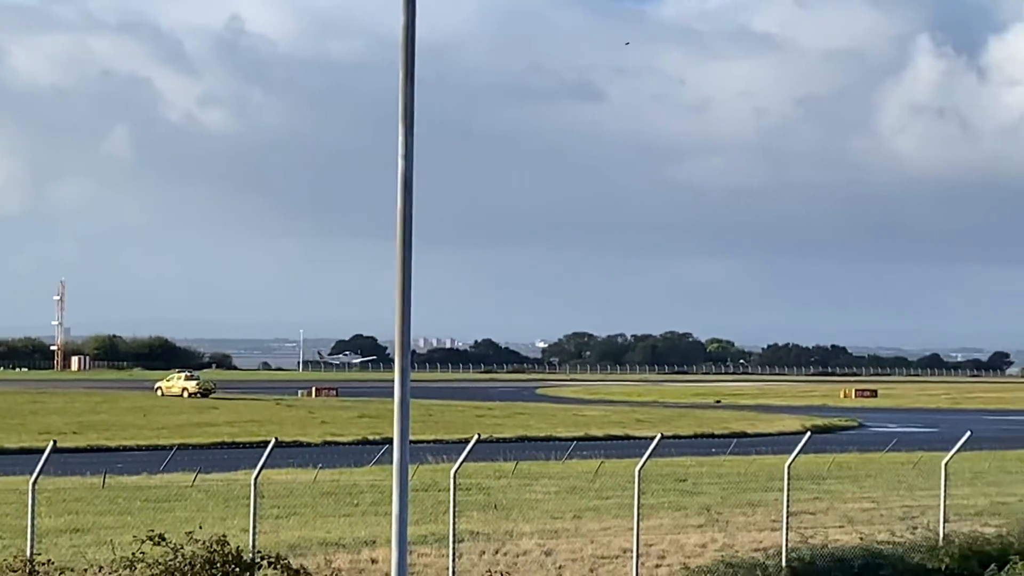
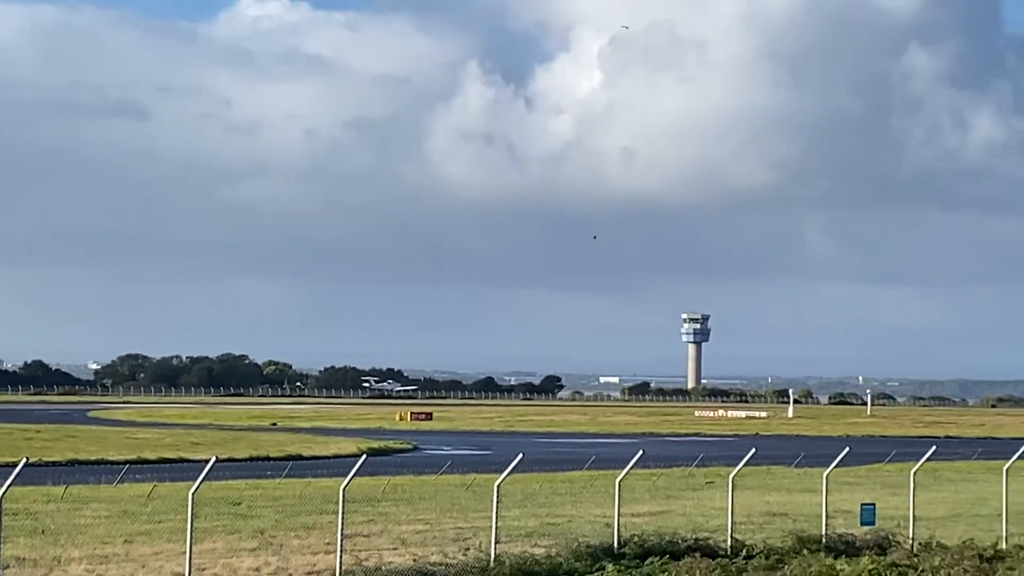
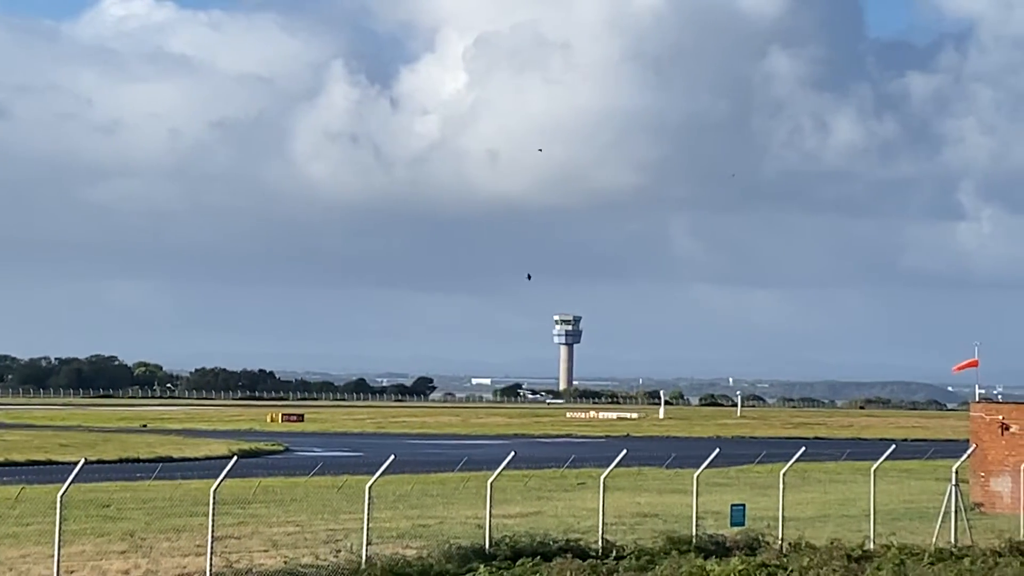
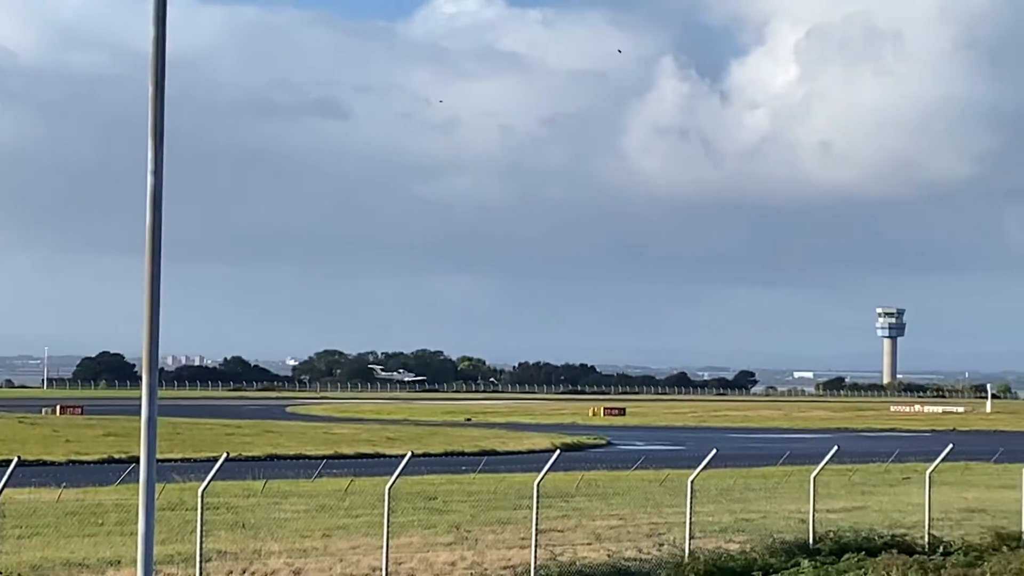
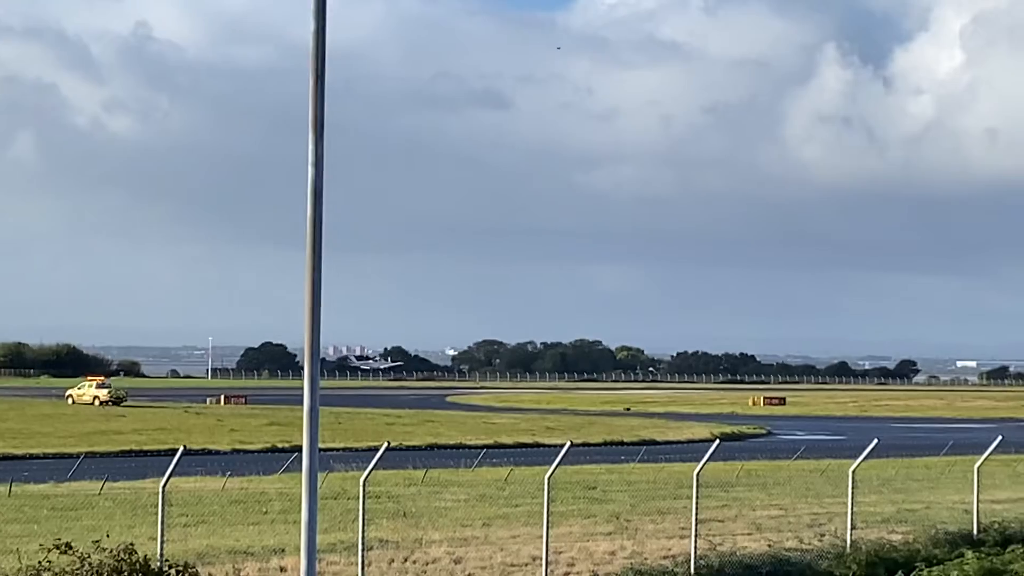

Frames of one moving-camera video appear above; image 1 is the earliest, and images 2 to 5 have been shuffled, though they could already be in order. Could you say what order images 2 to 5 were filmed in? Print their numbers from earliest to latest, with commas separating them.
5, 4, 2, 3
